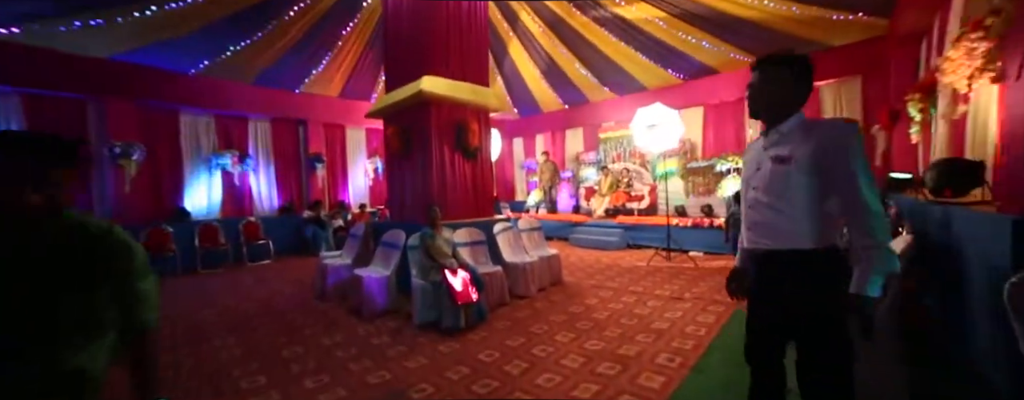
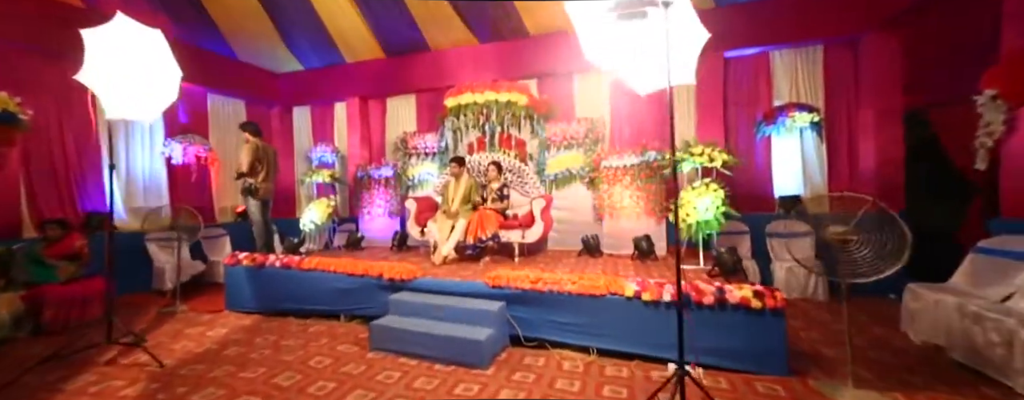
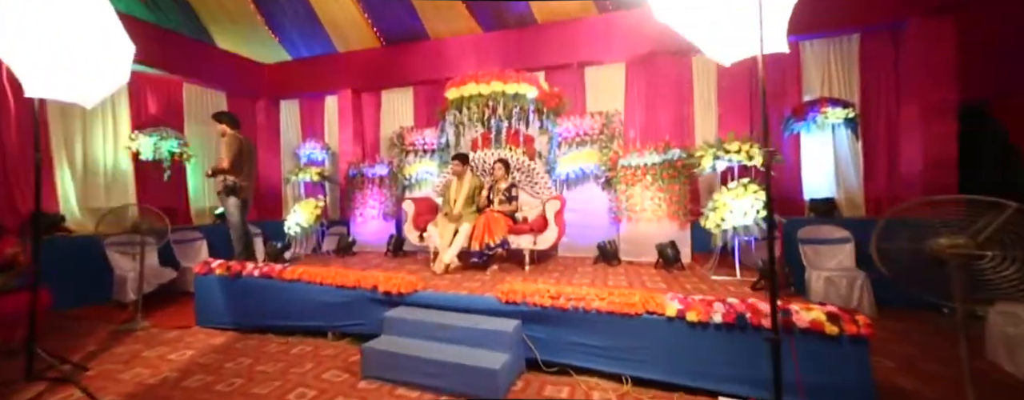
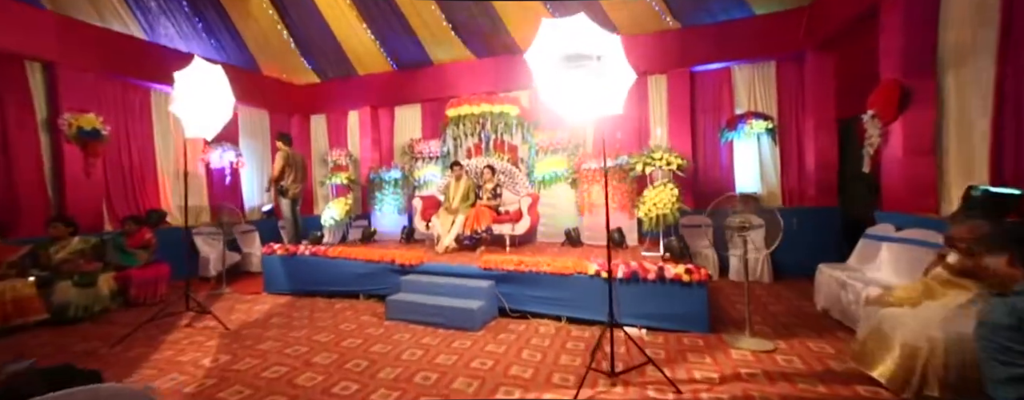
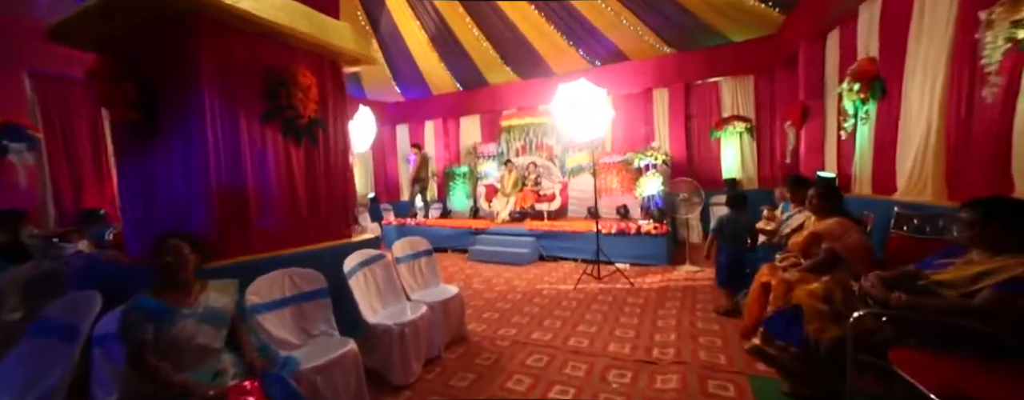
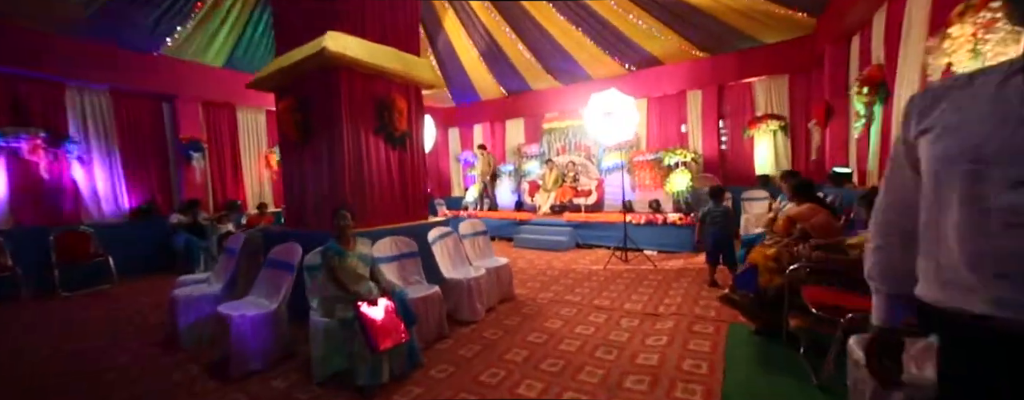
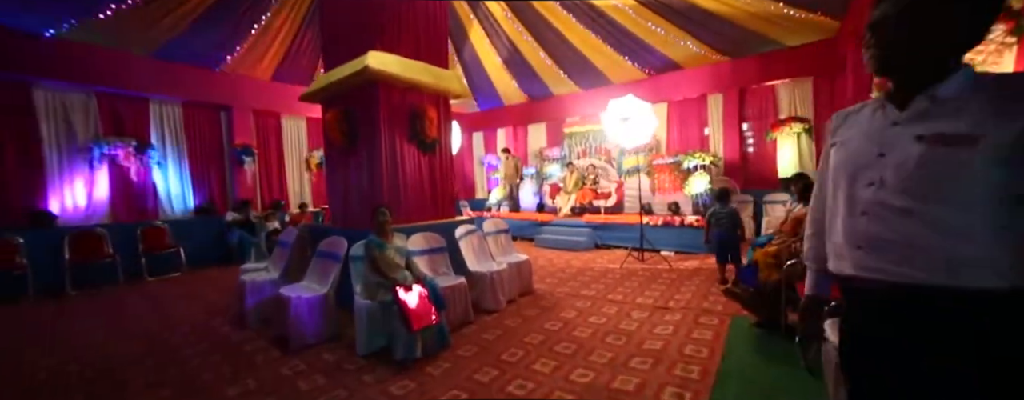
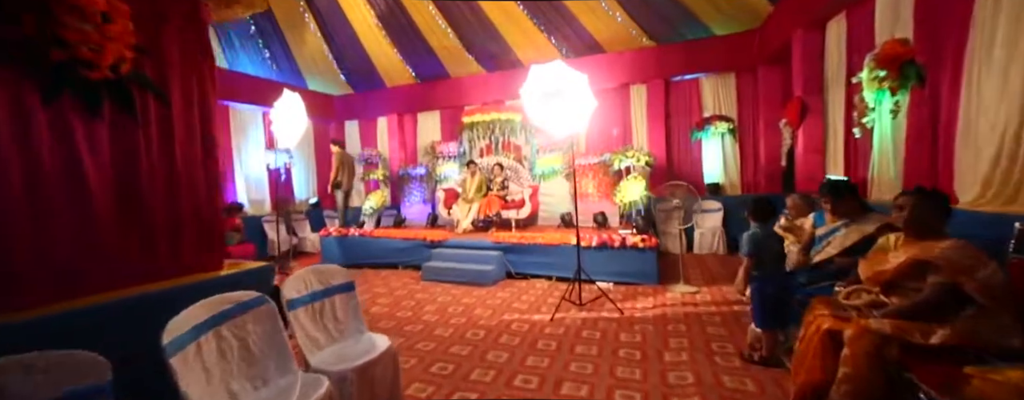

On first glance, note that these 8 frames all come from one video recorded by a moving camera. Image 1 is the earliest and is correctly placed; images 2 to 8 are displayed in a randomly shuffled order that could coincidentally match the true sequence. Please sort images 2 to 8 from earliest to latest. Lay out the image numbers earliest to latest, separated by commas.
7, 6, 5, 8, 4, 2, 3
